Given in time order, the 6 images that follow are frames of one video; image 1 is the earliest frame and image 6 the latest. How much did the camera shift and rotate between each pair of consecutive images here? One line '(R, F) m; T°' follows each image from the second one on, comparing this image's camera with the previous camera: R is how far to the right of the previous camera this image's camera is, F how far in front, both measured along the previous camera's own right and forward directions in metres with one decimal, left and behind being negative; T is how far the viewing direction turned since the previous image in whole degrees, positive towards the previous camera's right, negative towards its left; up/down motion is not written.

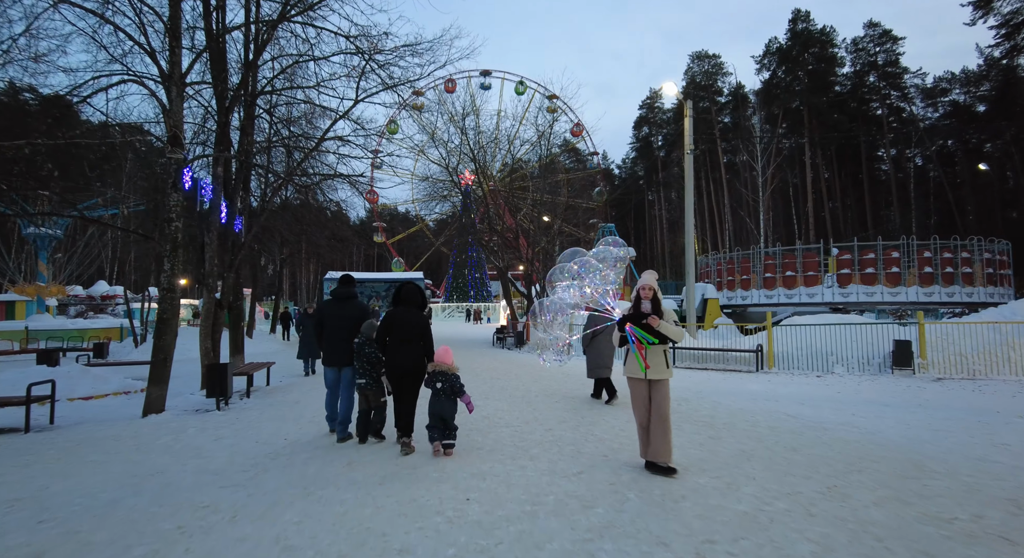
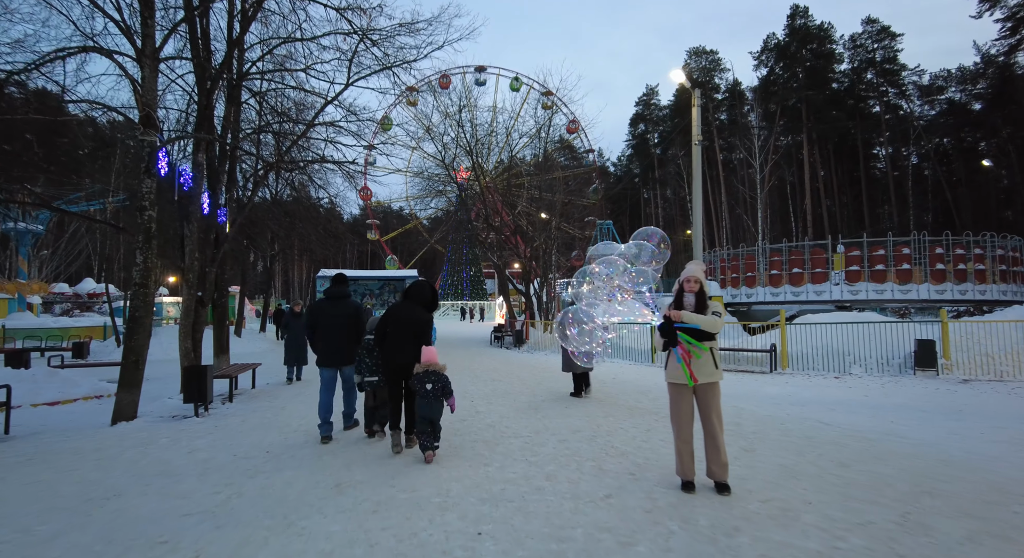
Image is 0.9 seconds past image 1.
(-0.2, +0.7) m; +1°
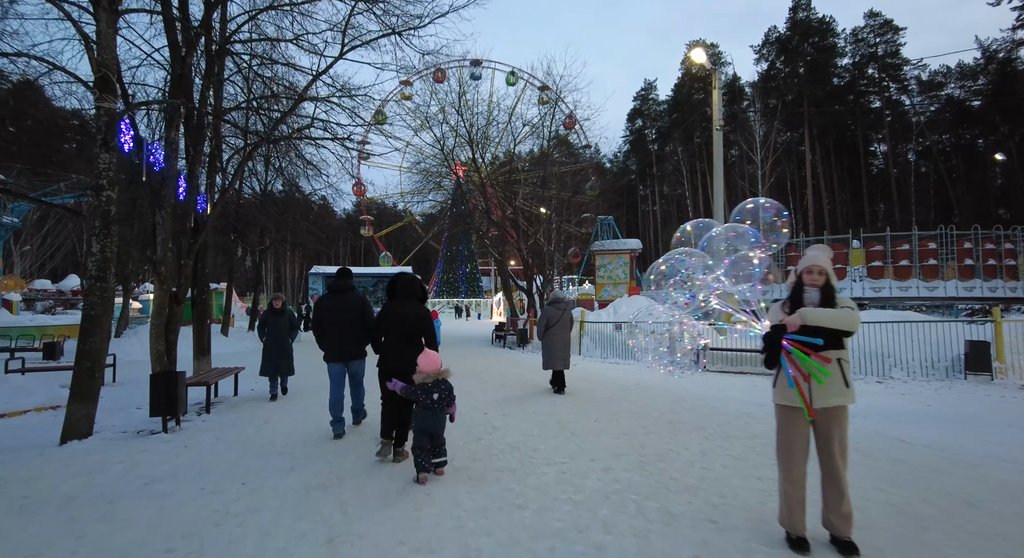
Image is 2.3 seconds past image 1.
(-0.3, +1.0) m; +1°
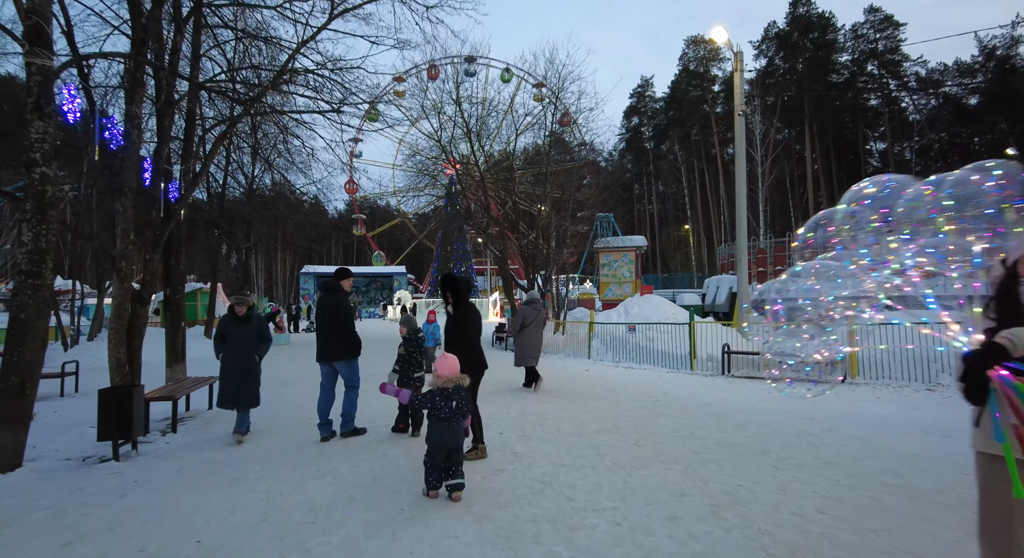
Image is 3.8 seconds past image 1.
(-0.3, +1.1) m; +1°
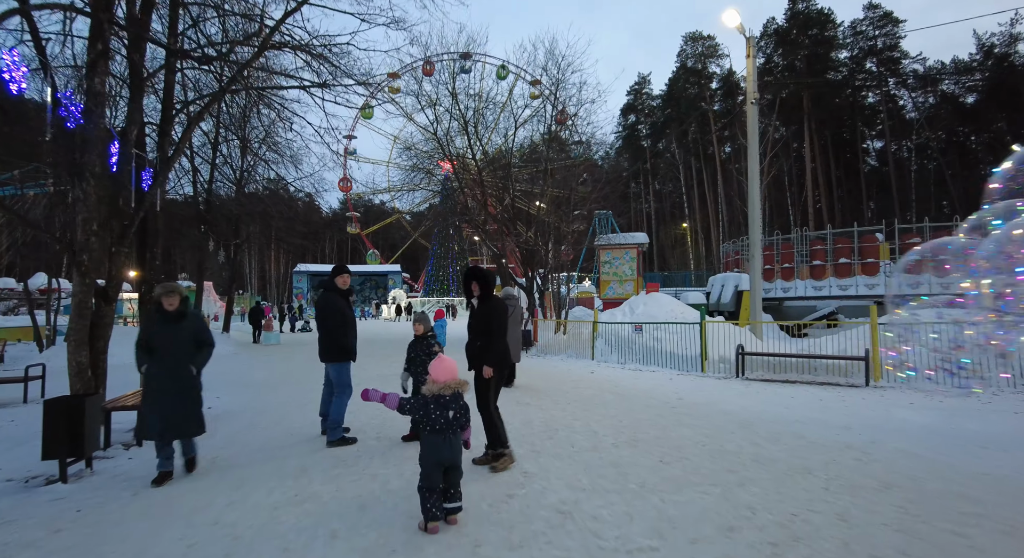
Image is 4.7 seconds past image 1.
(-0.1, +0.7) m; +1°
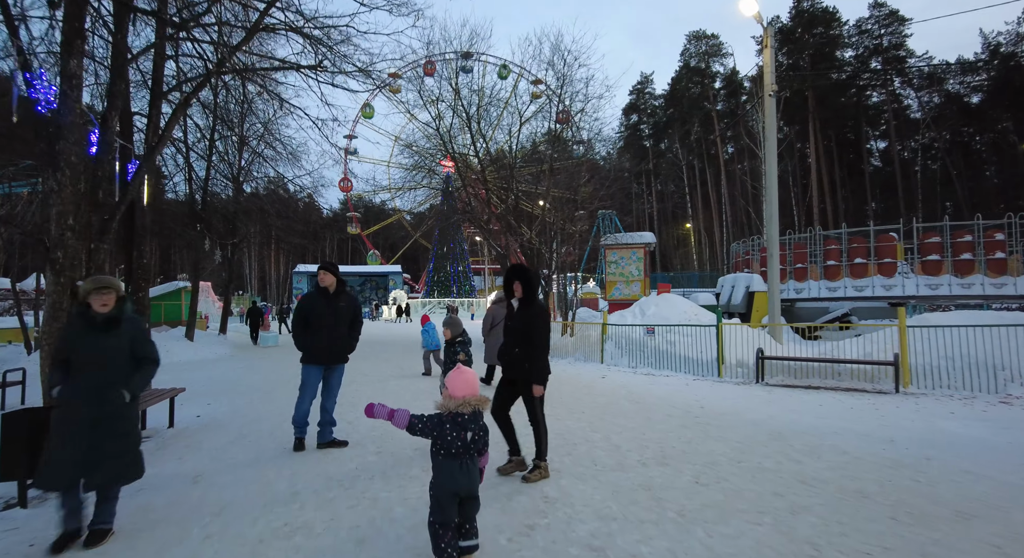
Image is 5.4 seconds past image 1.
(-0.1, +0.5) m; 0°
